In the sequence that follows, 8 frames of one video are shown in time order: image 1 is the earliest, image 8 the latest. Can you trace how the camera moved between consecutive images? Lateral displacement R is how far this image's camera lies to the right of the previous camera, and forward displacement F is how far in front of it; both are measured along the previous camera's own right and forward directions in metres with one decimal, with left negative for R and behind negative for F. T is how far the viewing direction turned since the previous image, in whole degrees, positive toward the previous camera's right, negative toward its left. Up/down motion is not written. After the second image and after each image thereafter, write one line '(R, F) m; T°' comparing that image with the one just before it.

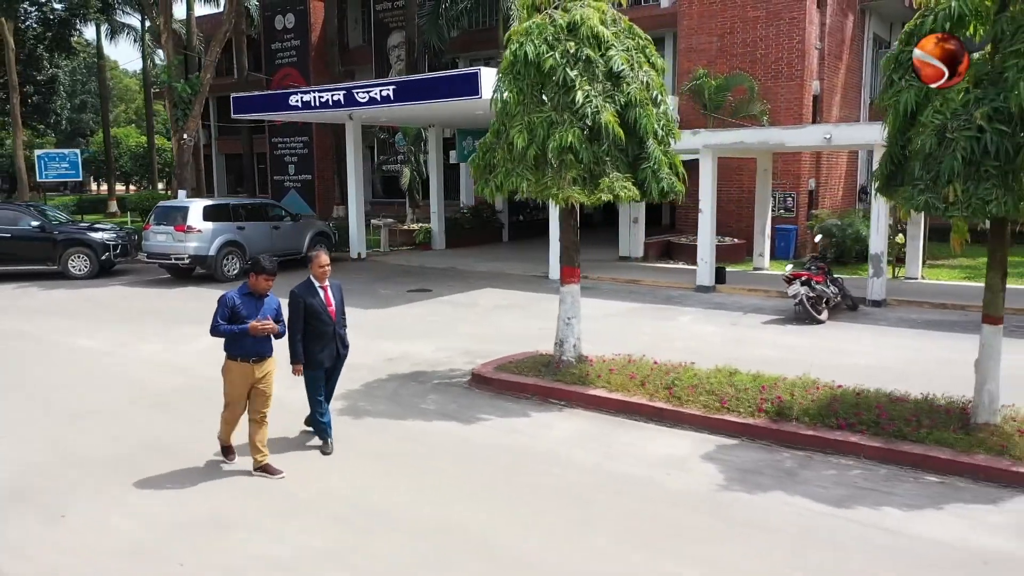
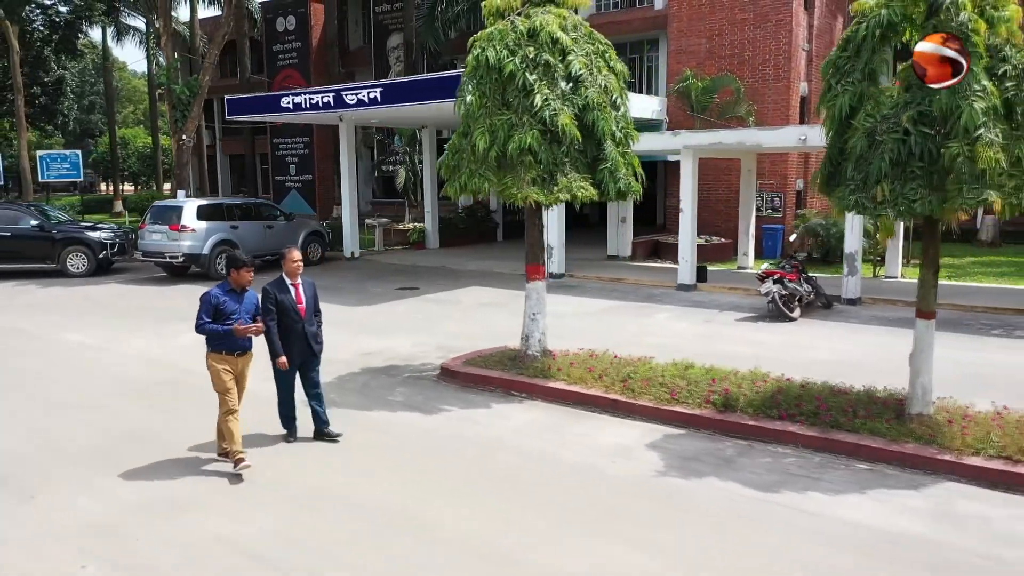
(+0.4, -0.3) m; -1°
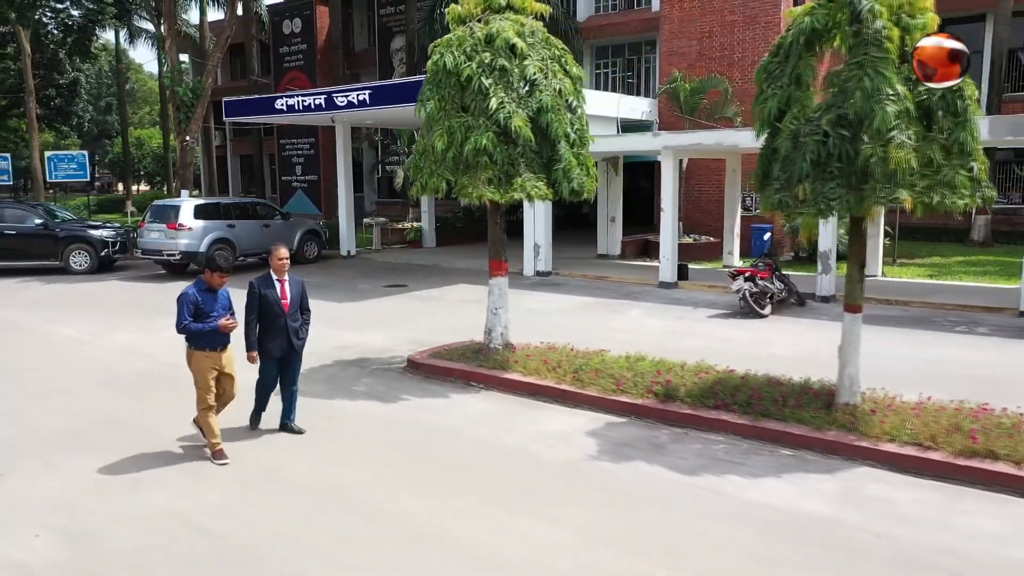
(+0.6, -0.3) m; -1°
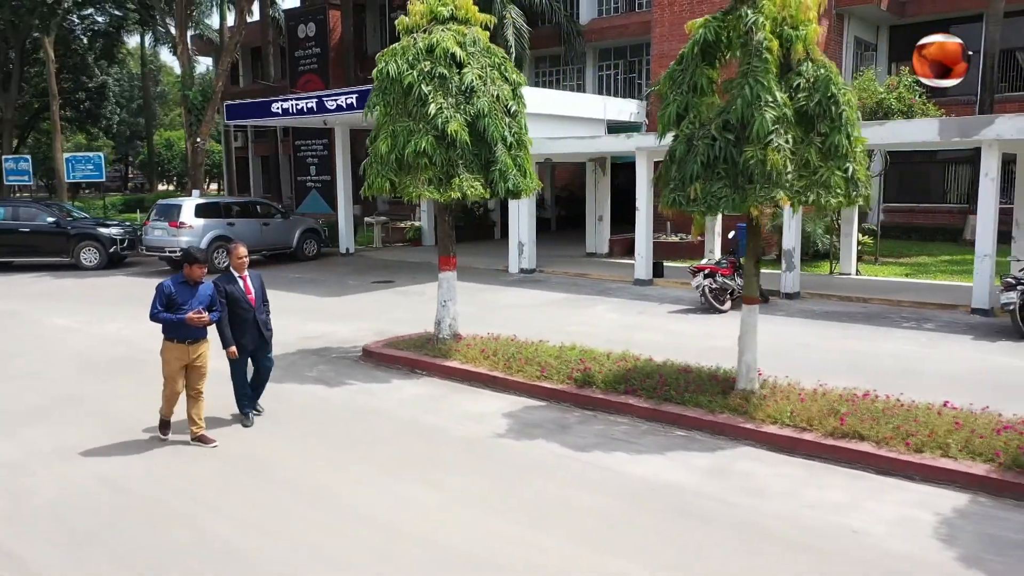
(+1.0, -0.5) m; -2°
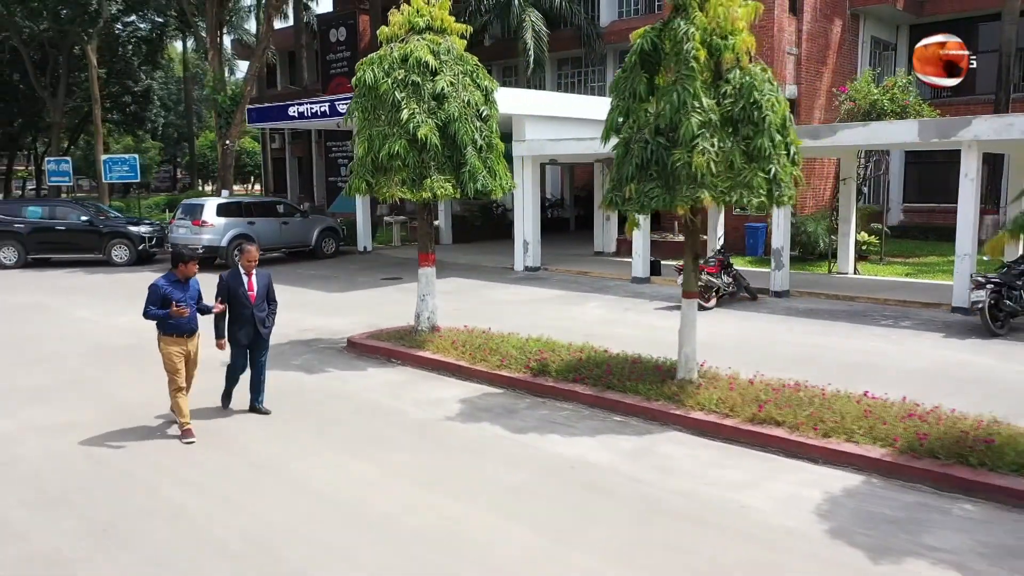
(+0.9, -0.5) m; -3°
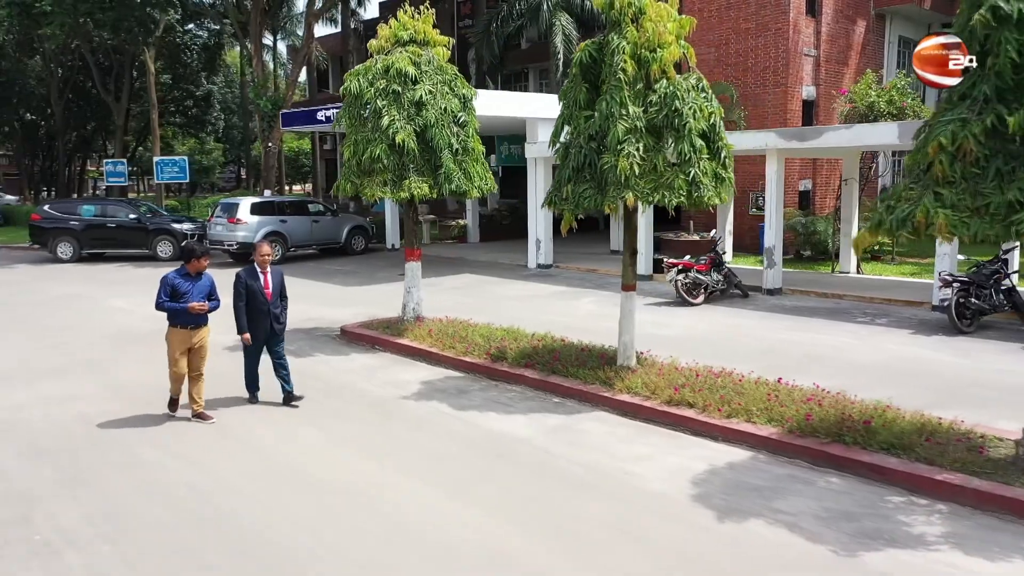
(+1.1, -0.7) m; -4°
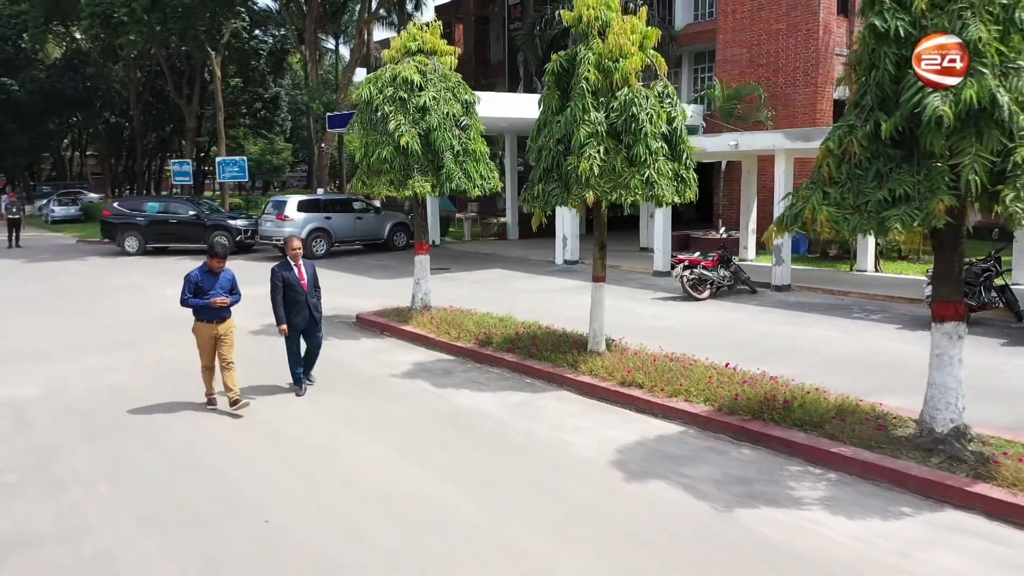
(+1.0, -0.7) m; -5°
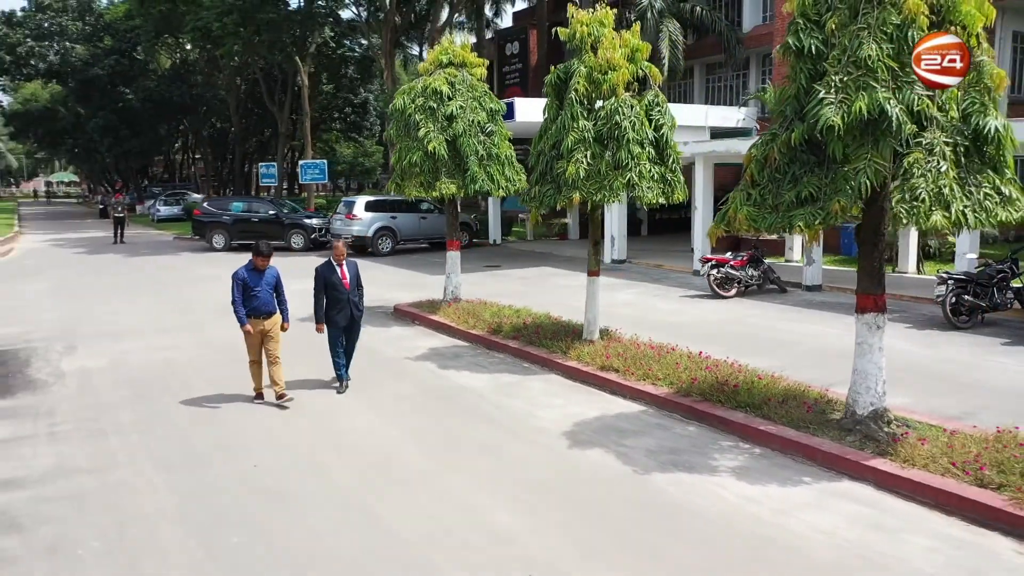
(+1.1, -0.8) m; -7°
